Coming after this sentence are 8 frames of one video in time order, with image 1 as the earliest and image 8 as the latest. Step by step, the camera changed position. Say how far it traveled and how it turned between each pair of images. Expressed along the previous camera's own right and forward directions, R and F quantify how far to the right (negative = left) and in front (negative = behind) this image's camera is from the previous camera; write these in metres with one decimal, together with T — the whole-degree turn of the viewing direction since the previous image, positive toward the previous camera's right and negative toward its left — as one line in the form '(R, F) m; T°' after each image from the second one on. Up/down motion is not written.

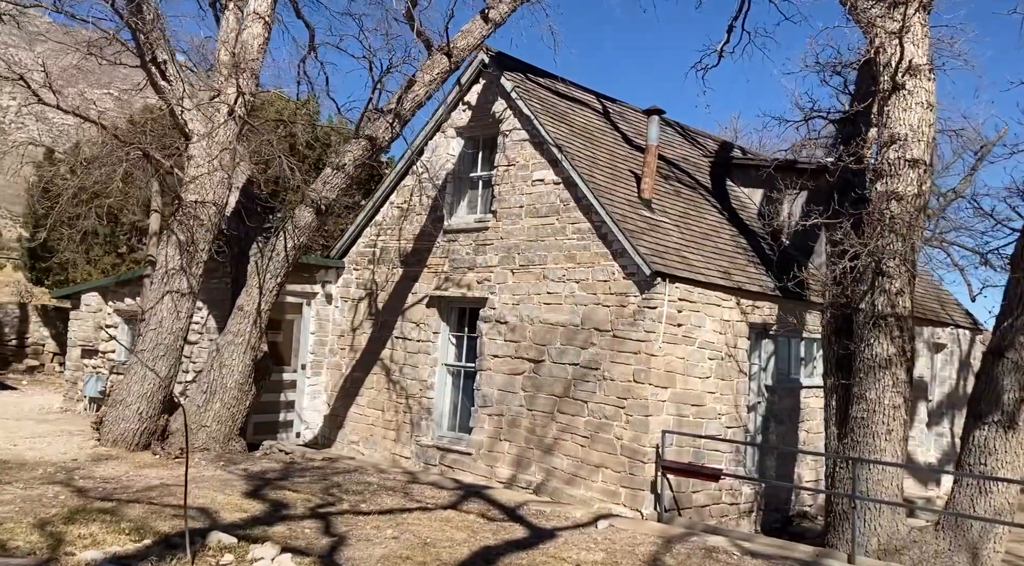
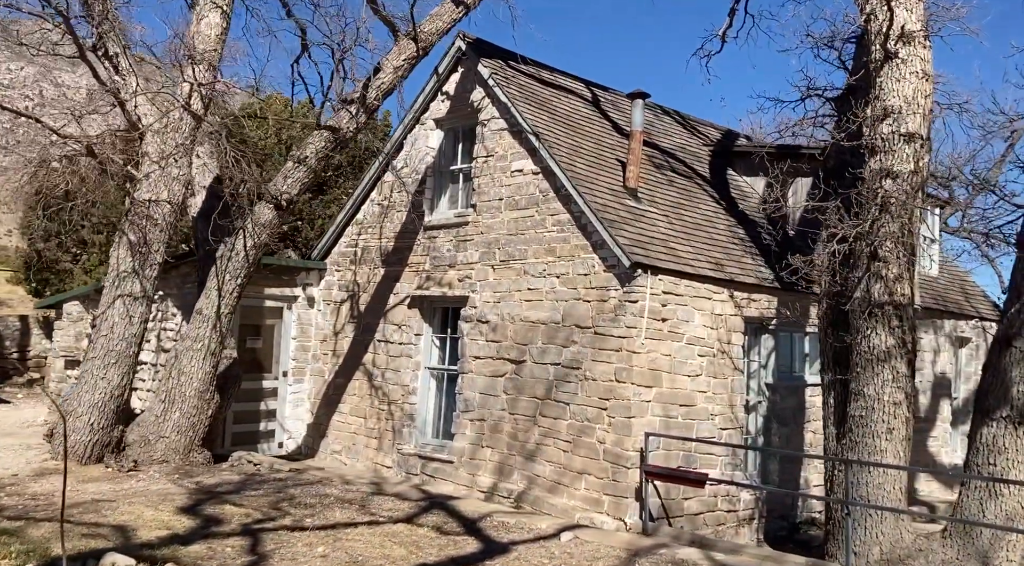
(+0.7, +0.7) m; -2°
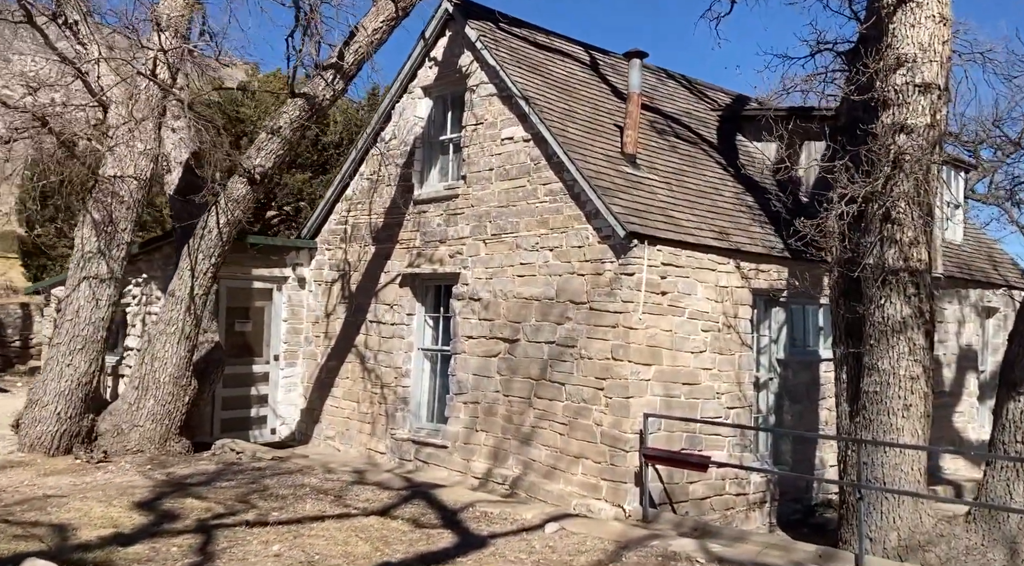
(+0.3, +0.6) m; -1°
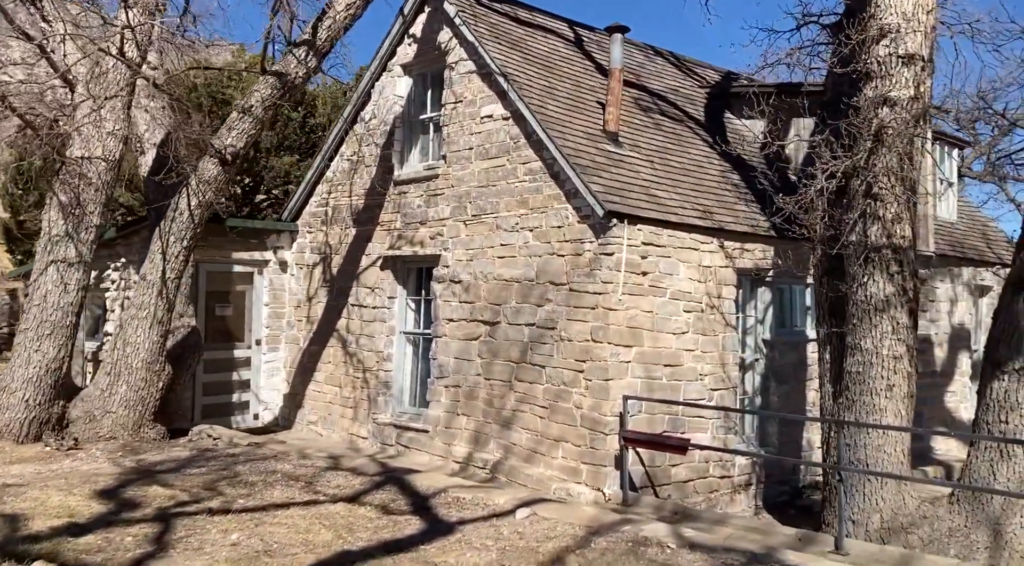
(+0.2, +0.2) m; 0°
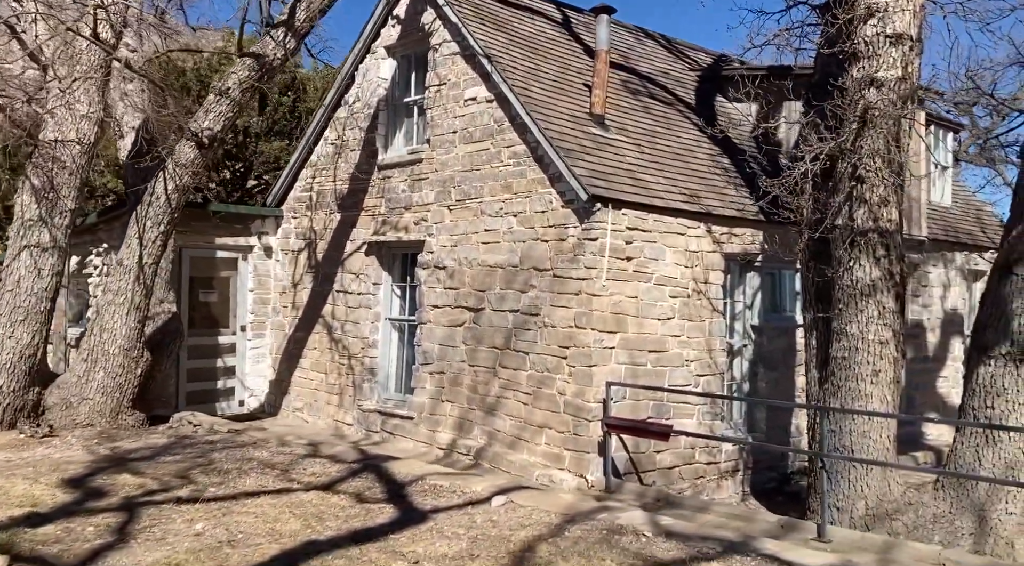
(+0.2, +0.1) m; 0°
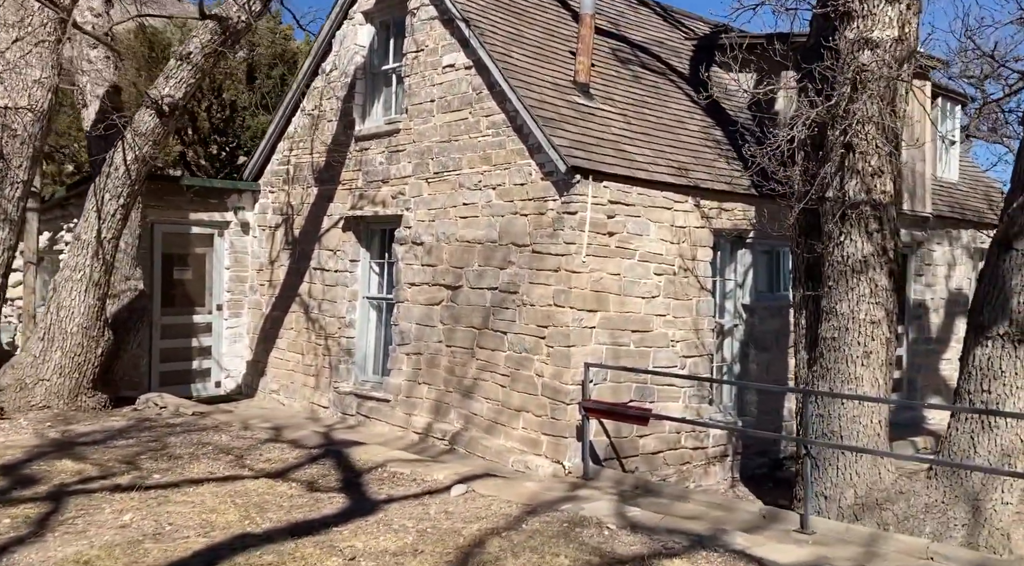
(+0.3, +0.5) m; -1°
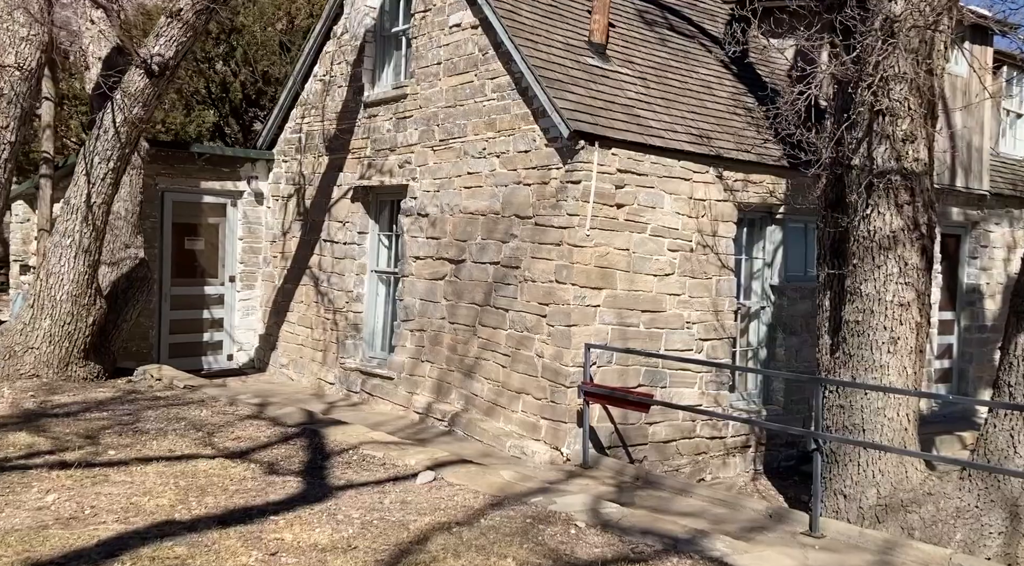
(+0.5, +0.6) m; -4°
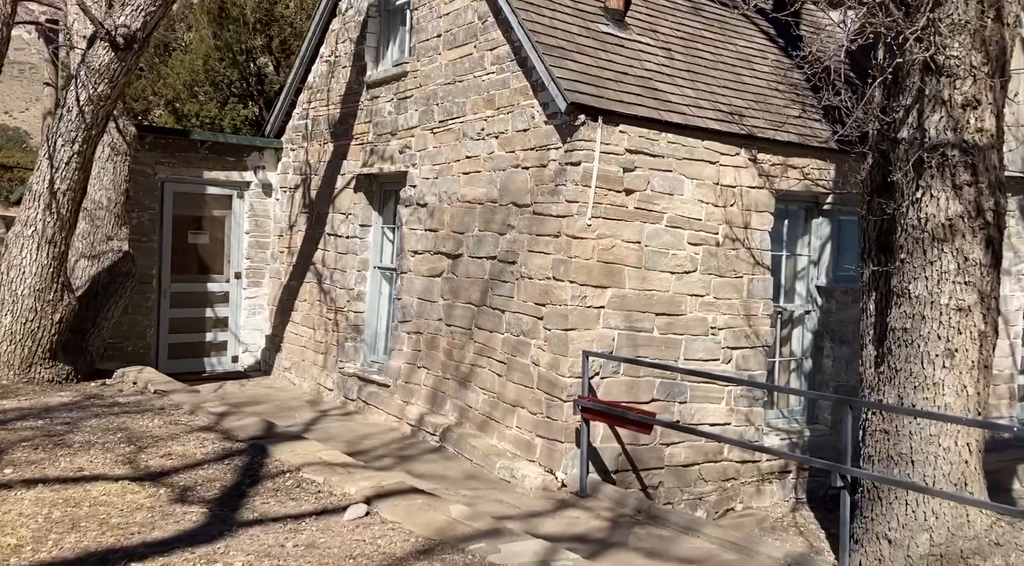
(+0.6, +1.1) m; -5°
